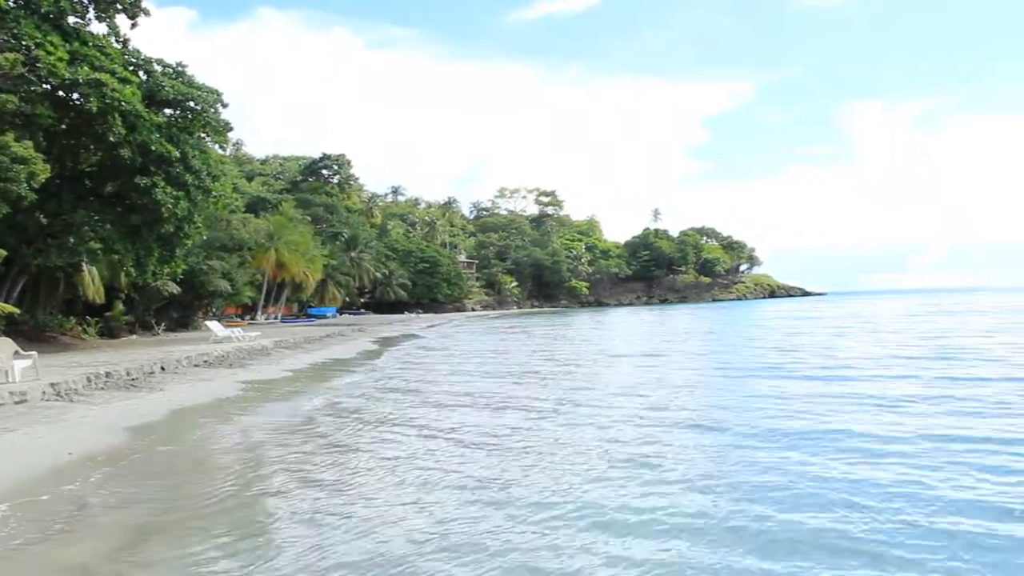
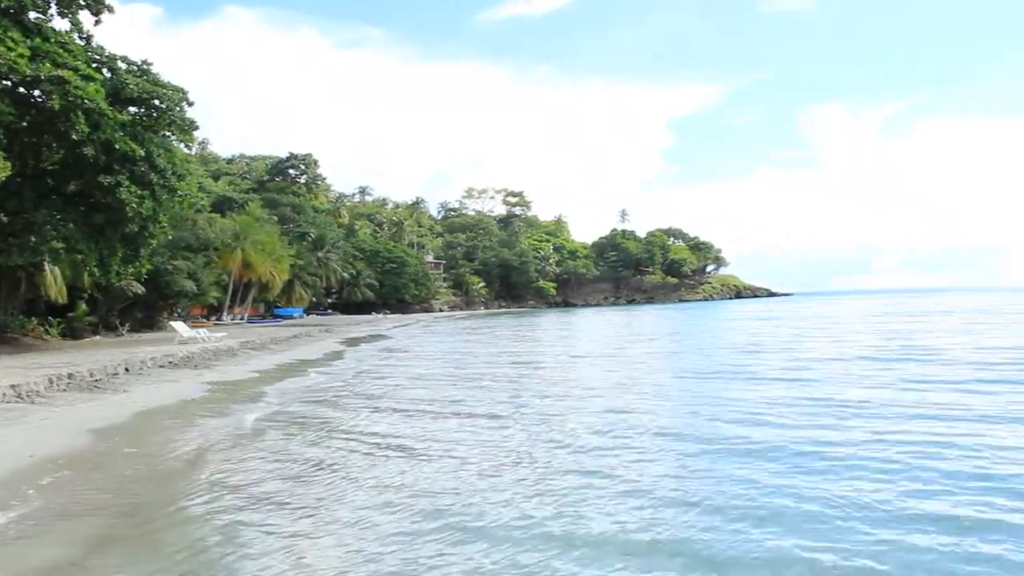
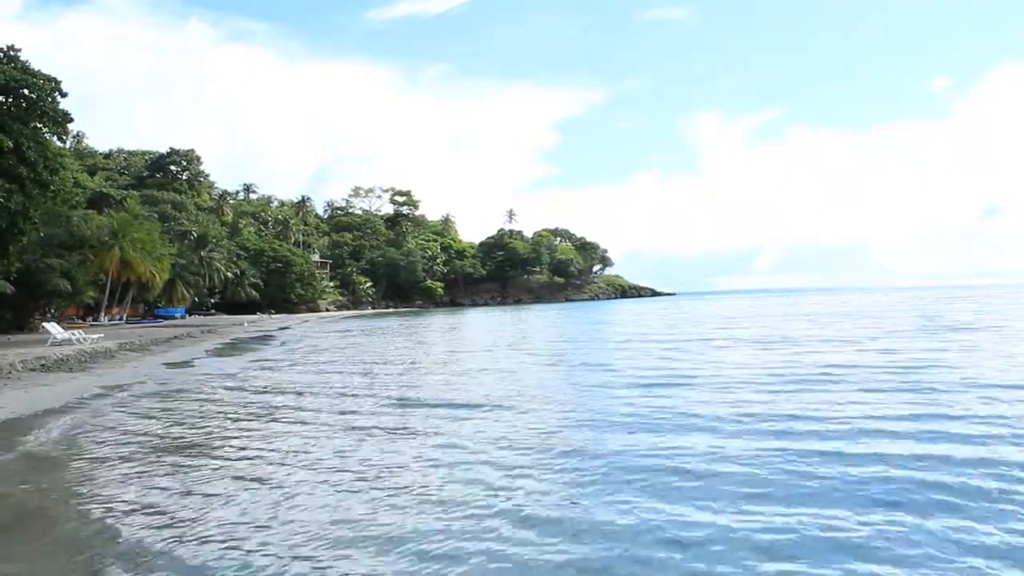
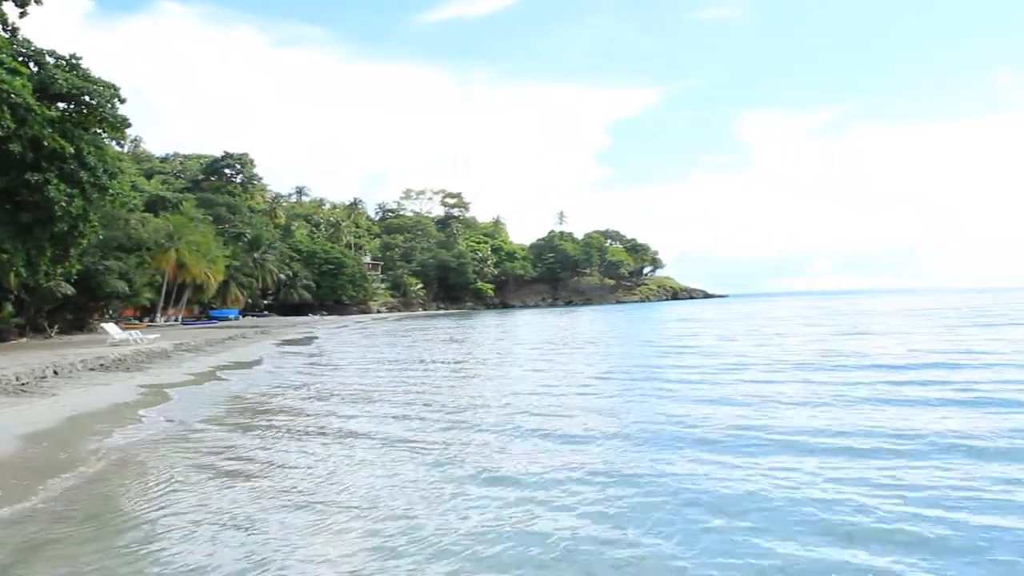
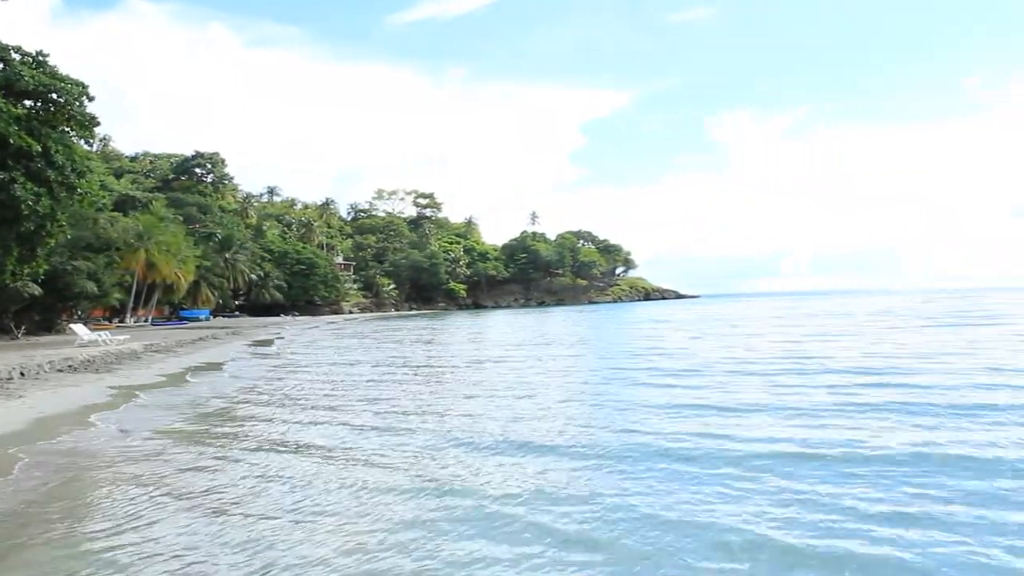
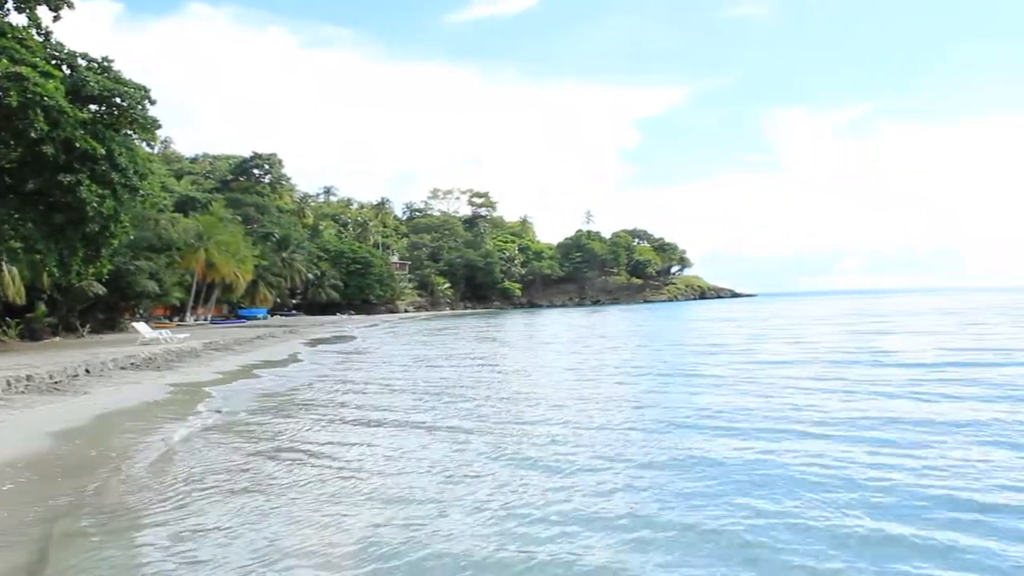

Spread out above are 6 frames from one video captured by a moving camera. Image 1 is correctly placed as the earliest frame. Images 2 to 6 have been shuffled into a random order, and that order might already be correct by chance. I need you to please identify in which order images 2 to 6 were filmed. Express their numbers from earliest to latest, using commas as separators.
2, 6, 4, 5, 3
